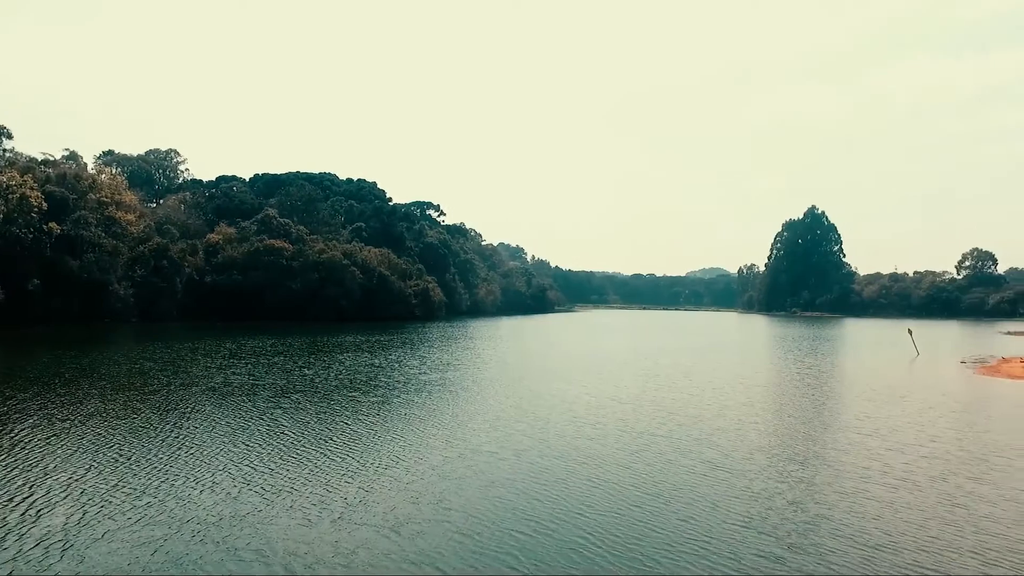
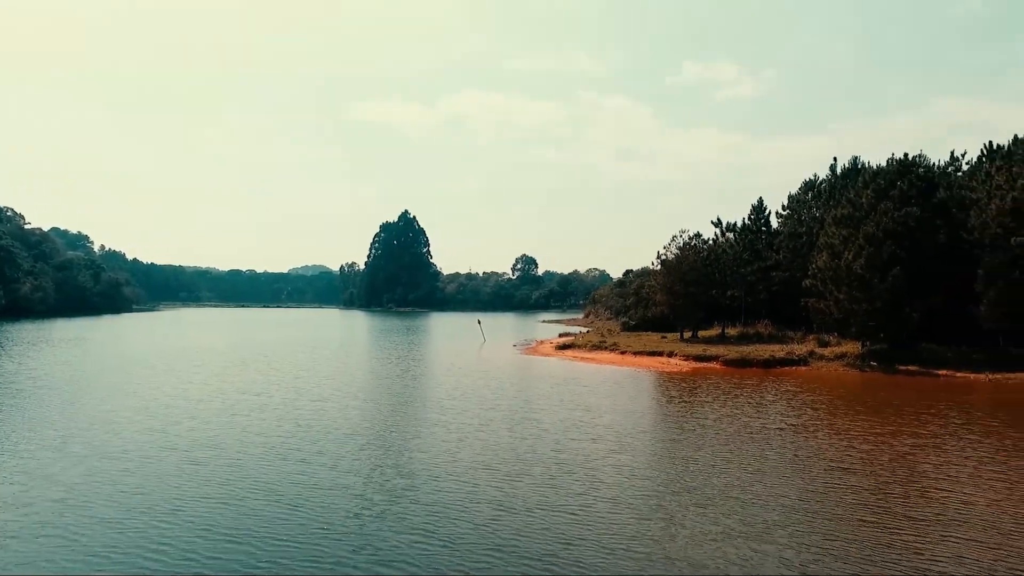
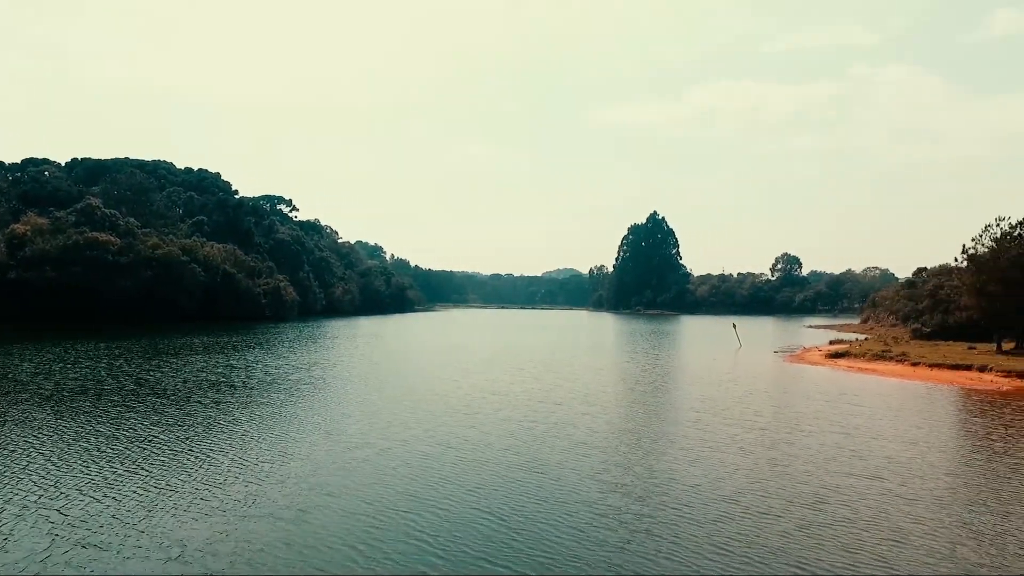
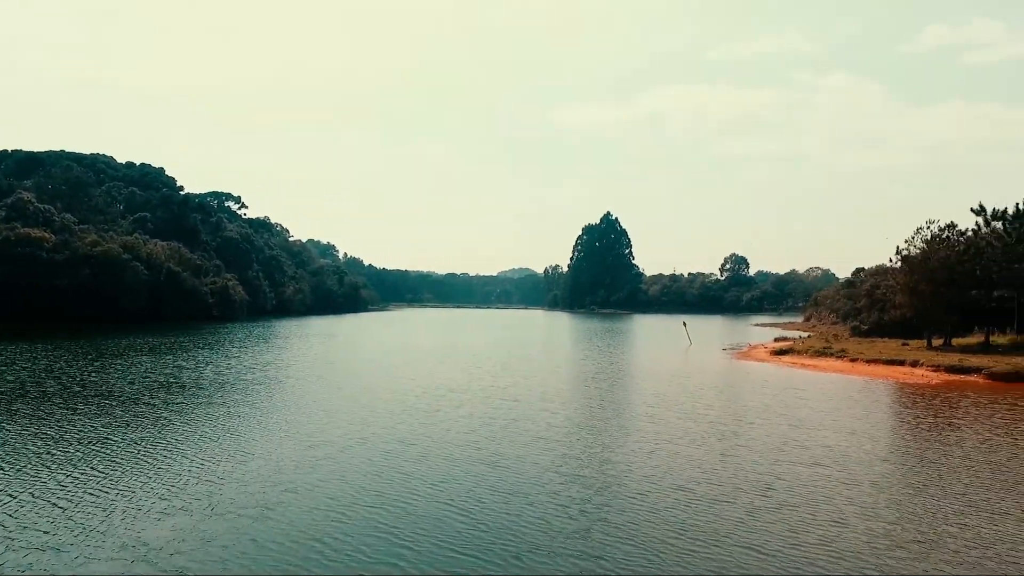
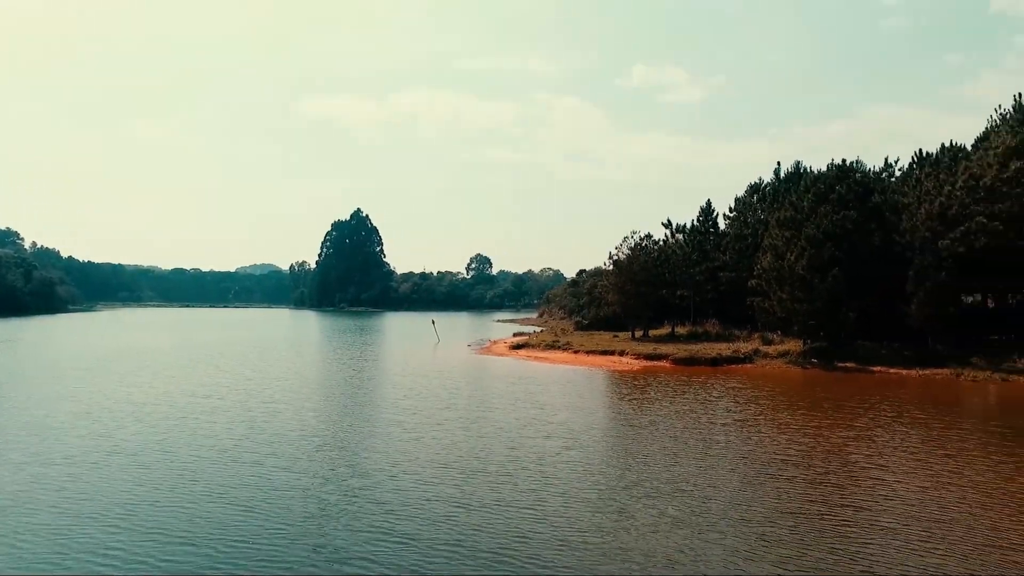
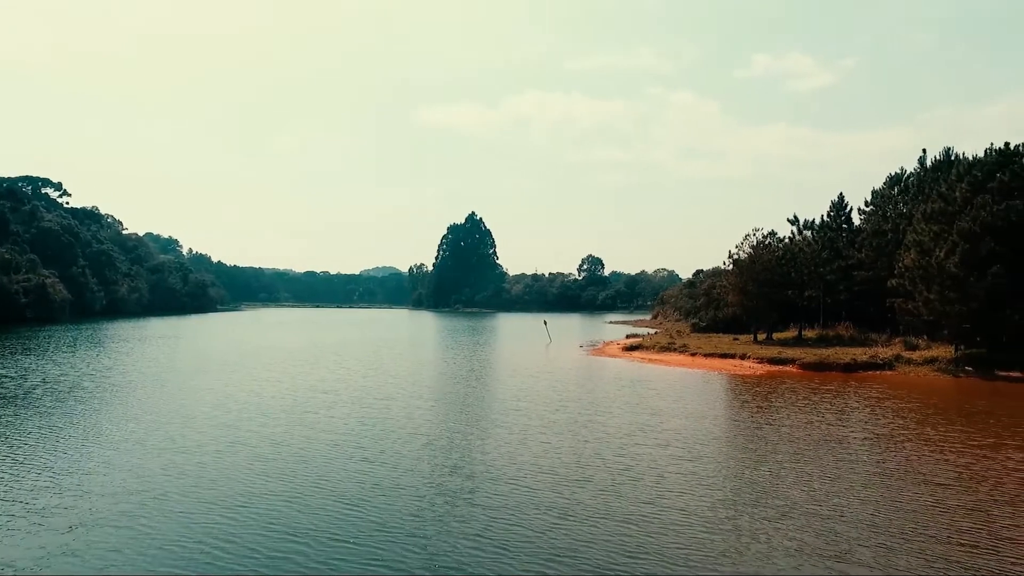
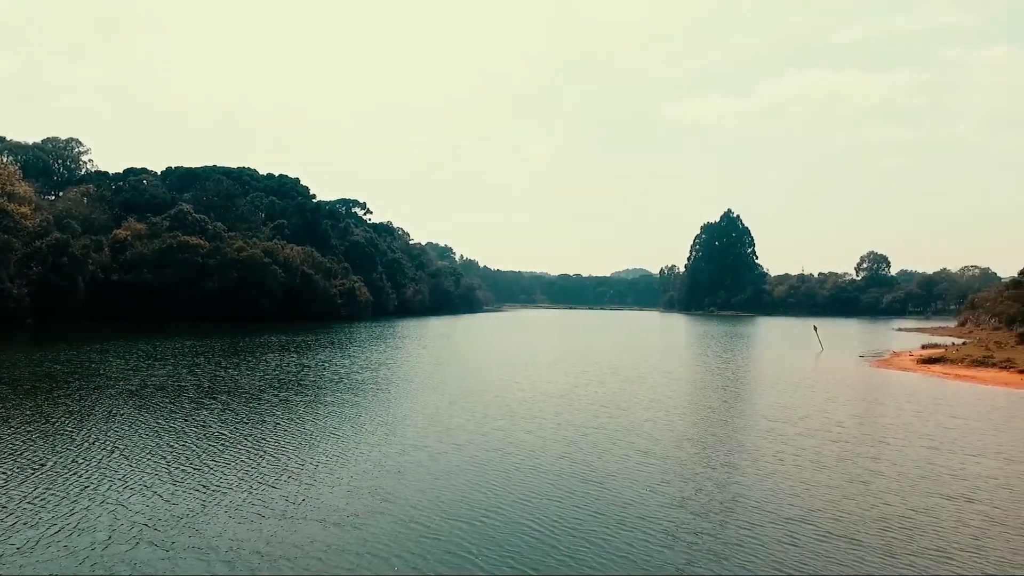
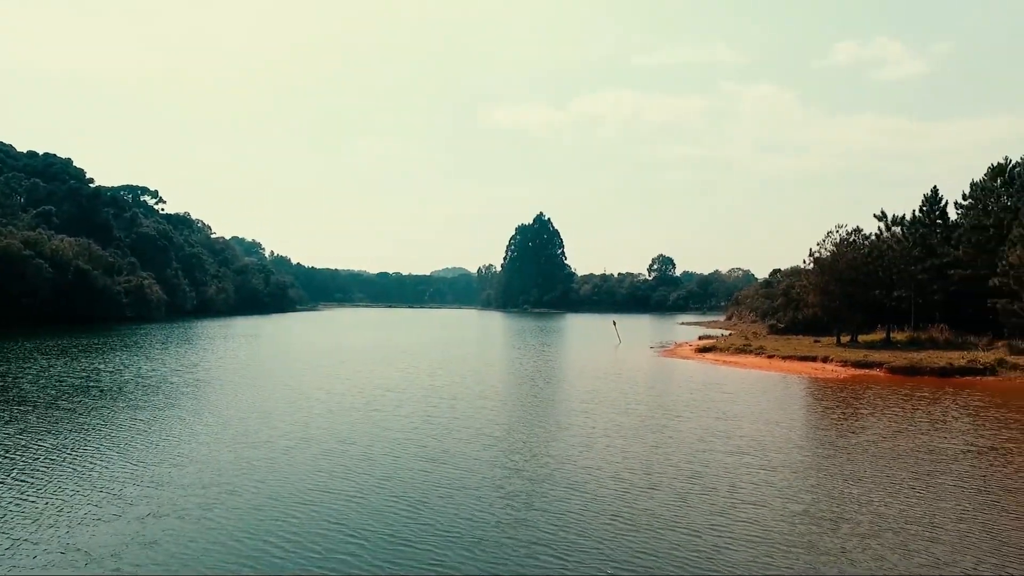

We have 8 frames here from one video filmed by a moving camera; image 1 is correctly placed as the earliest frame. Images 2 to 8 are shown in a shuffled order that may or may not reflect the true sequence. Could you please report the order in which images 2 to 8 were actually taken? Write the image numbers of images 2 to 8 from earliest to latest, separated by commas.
7, 3, 4, 8, 6, 2, 5
